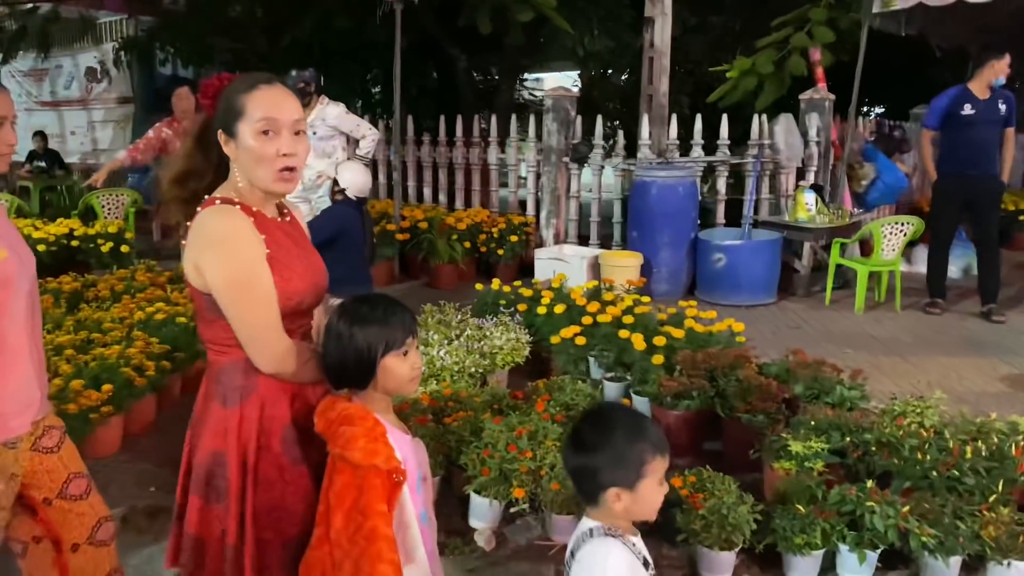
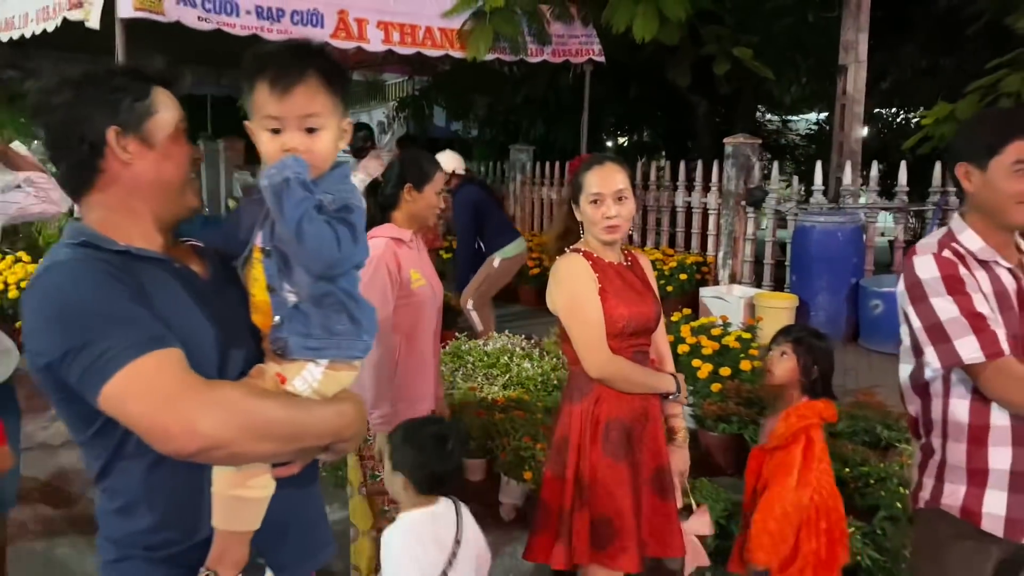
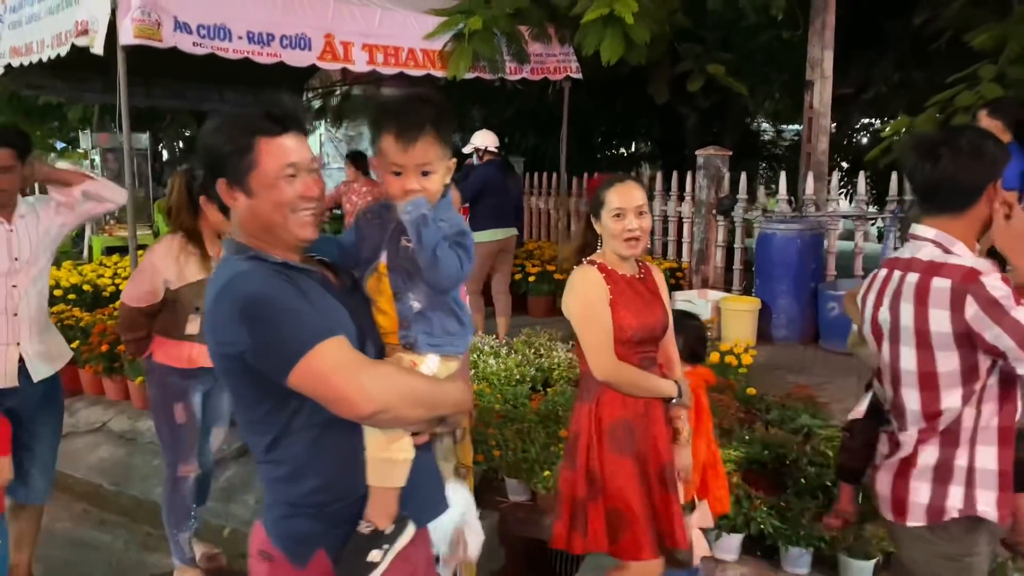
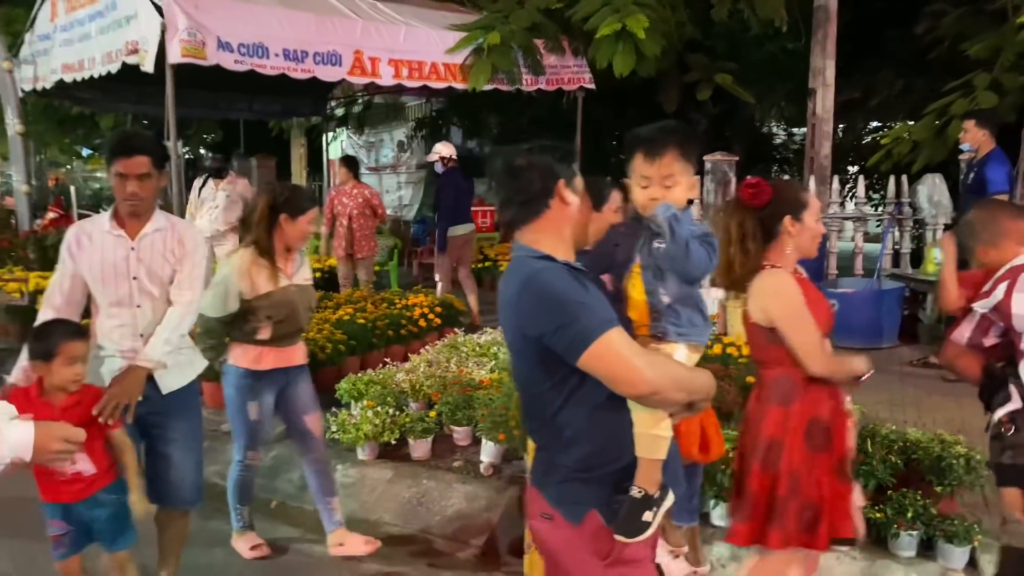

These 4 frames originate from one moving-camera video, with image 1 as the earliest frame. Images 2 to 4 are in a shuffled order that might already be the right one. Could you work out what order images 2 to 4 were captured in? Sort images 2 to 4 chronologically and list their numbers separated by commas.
2, 3, 4
